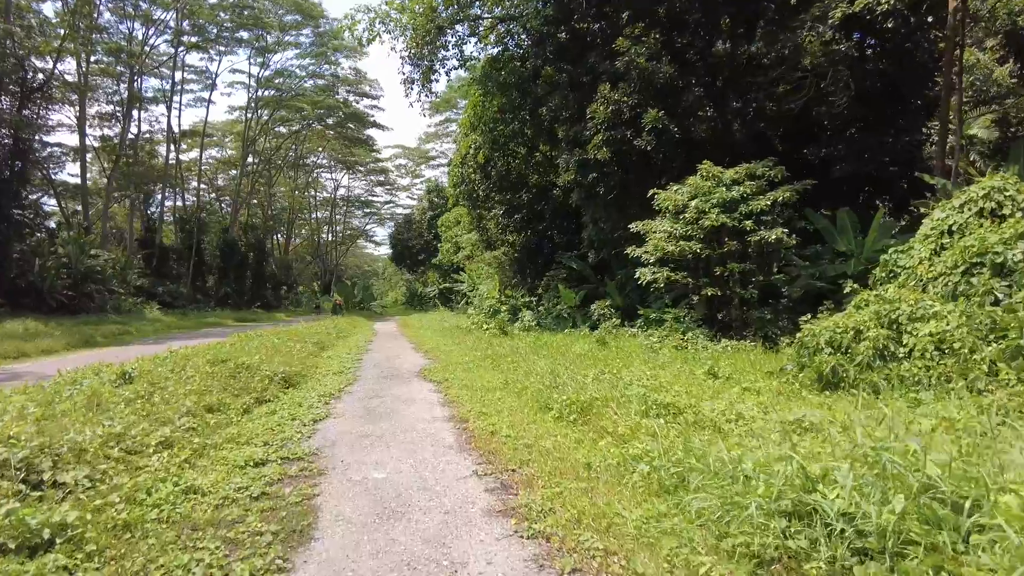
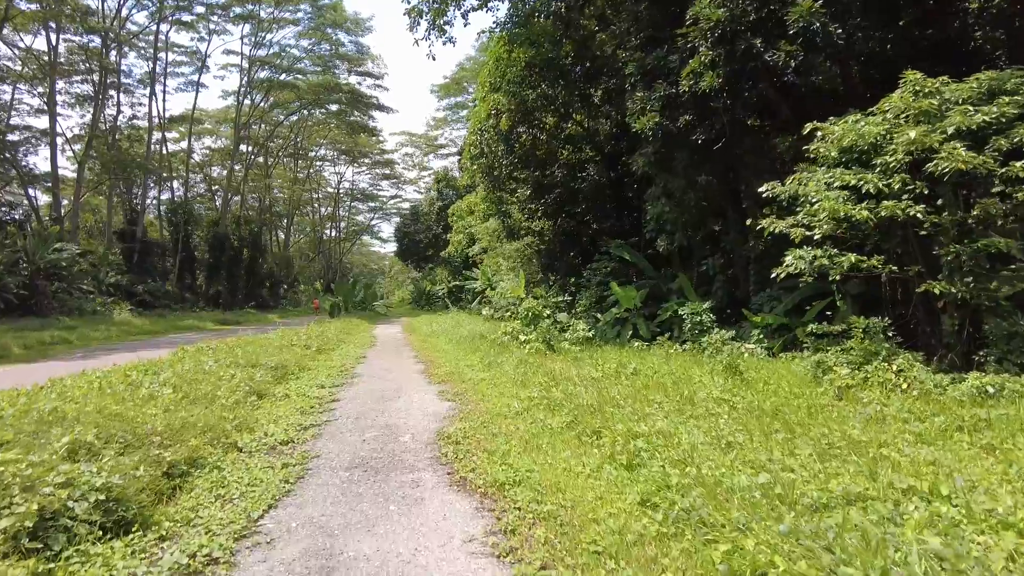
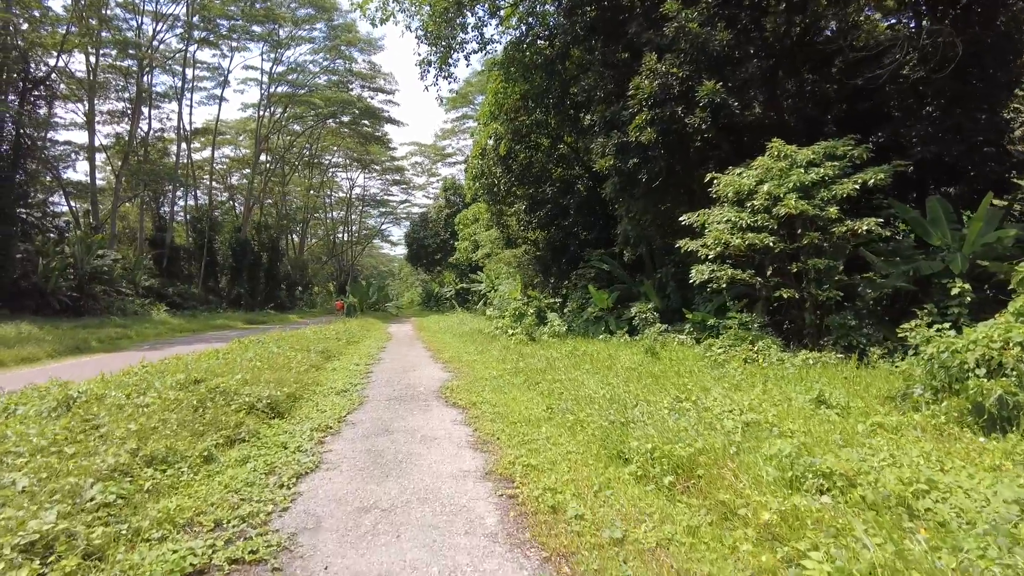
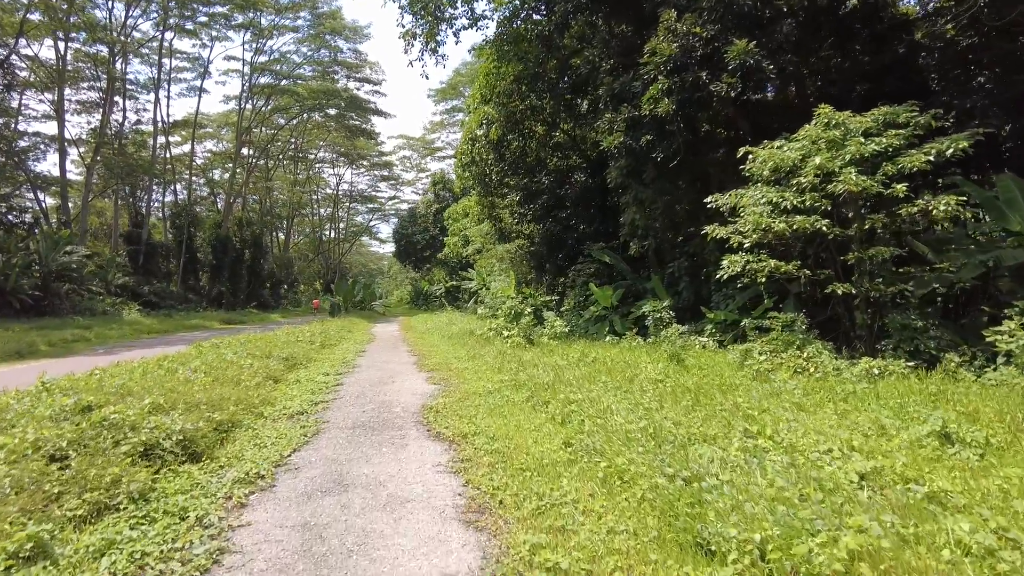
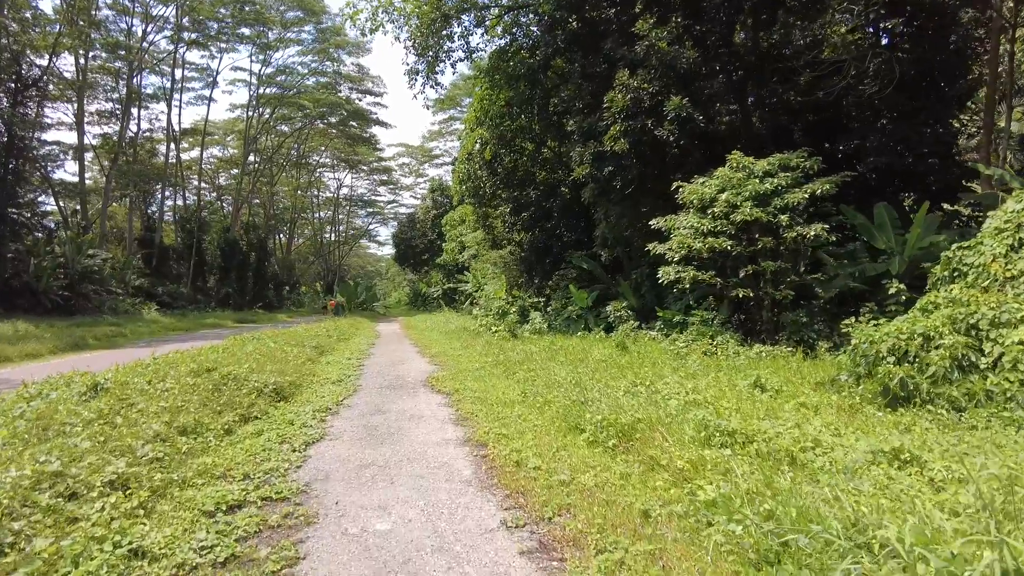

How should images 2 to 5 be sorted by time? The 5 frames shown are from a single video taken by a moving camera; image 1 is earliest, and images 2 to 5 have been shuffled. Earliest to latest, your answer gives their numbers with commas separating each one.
5, 3, 4, 2
